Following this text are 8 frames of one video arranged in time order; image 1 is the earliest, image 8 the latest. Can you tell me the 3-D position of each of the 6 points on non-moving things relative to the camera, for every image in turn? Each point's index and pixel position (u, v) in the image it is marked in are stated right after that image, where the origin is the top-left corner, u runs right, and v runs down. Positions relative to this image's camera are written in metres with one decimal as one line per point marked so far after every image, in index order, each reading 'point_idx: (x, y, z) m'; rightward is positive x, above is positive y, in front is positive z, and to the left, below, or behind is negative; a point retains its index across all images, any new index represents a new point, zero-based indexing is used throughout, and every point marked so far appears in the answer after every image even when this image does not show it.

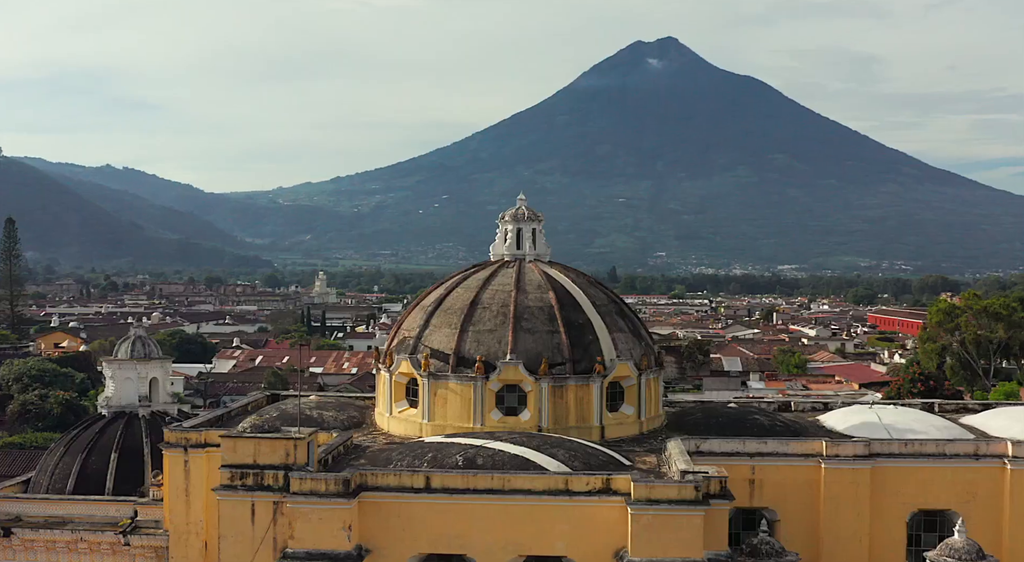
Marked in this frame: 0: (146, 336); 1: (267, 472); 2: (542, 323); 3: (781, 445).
0: (-5.3, -0.8, +15.1) m
1: (-2.3, -1.8, +9.9) m
2: (+0.3, -0.5, +12.6) m
3: (+3.0, -1.9, +11.9) m
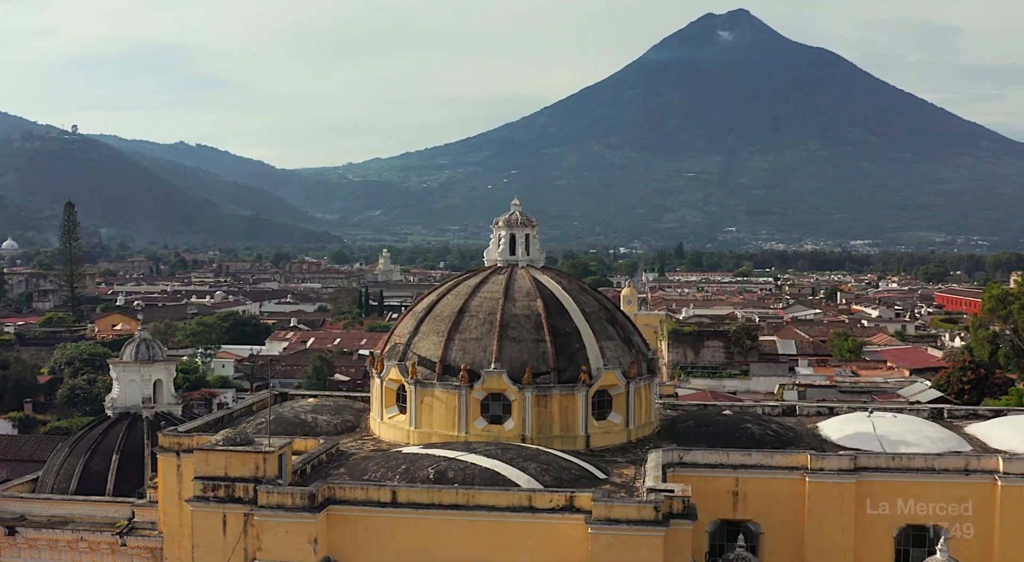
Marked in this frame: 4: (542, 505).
0: (-5.3, -0.9, +15.5) m
1: (-2.6, -1.9, +10.1) m
2: (+0.2, -0.6, +12.6) m
3: (+2.8, -2.0, +11.8) m
4: (+0.3, -2.1, +9.8) m
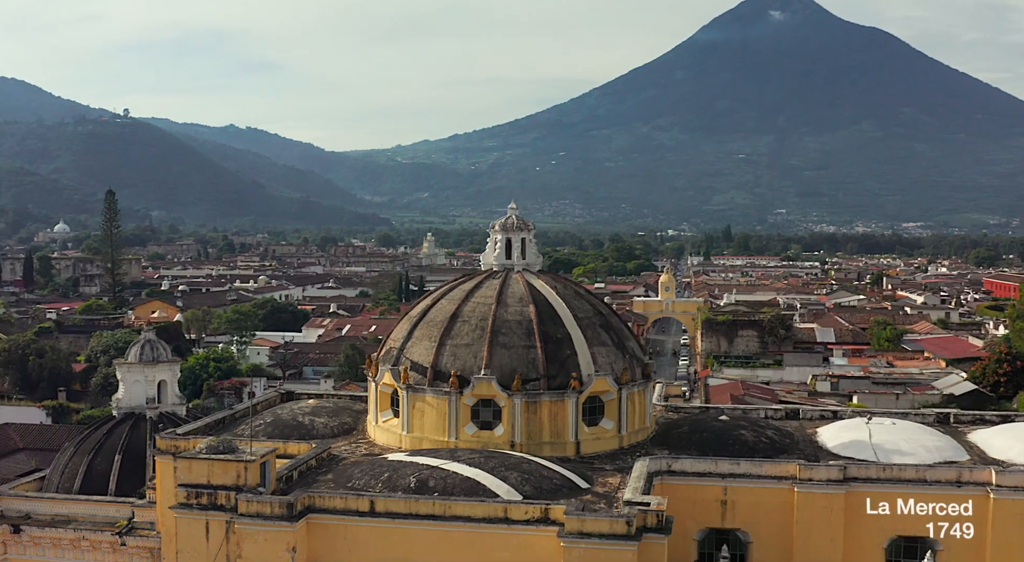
0: (-5.3, -0.9, +15.7) m
1: (-2.8, -2.0, +10.2) m
2: (+0.1, -0.7, +12.6) m
3: (+2.7, -2.1, +11.7) m
4: (0.0, -2.2, +9.8) m
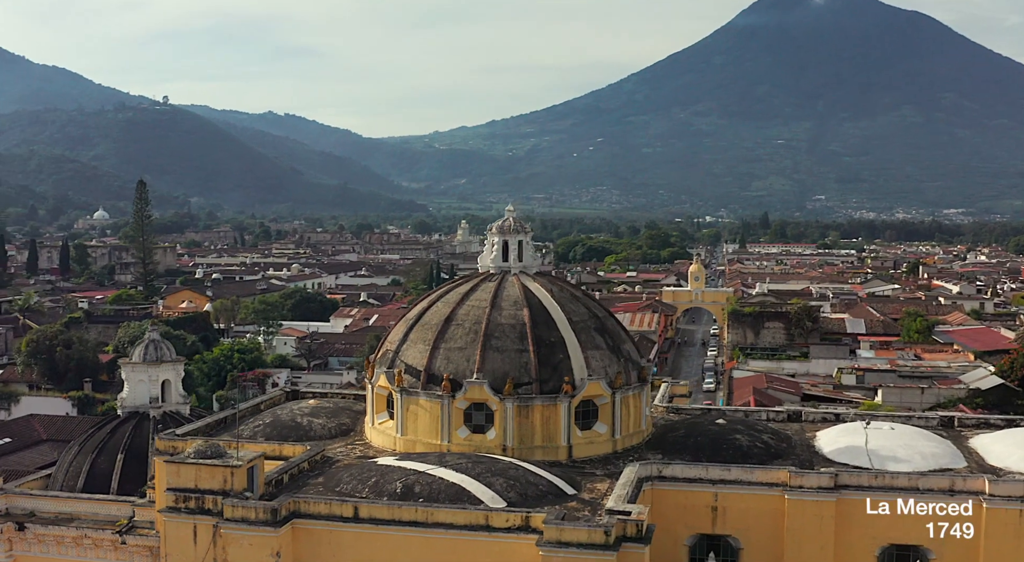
0: (-5.3, -0.9, +15.9) m
1: (-3.0, -2.1, +10.3) m
2: (0.0, -0.7, +12.6) m
3: (+2.5, -2.1, +11.6) m
4: (-0.1, -2.3, +9.8) m
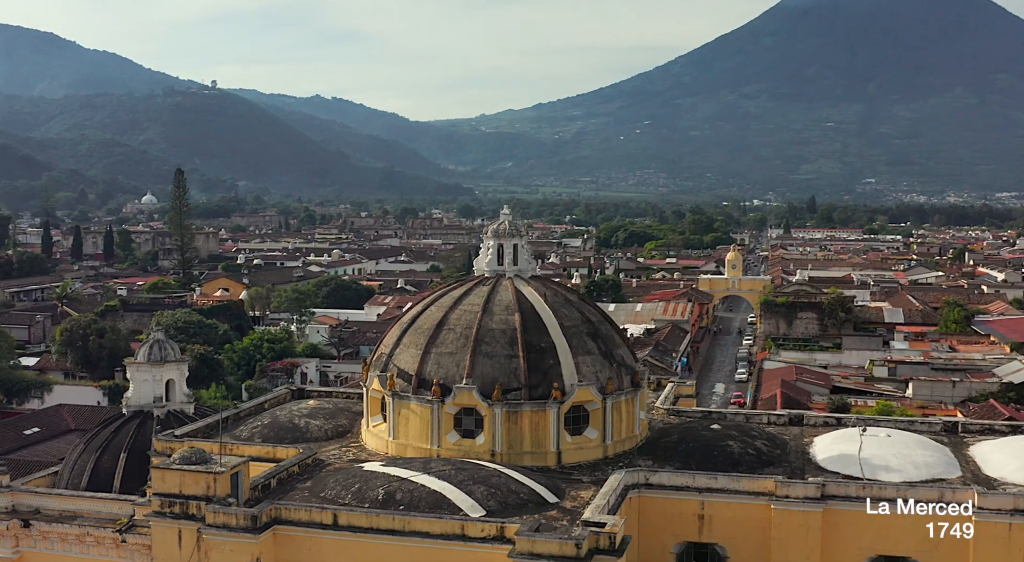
0: (-5.3, -0.9, +16.1) m
1: (-3.2, -2.2, +10.5) m
2: (-0.1, -0.8, +12.6) m
3: (+2.4, -2.2, +11.6) m
4: (-0.4, -2.4, +9.9) m
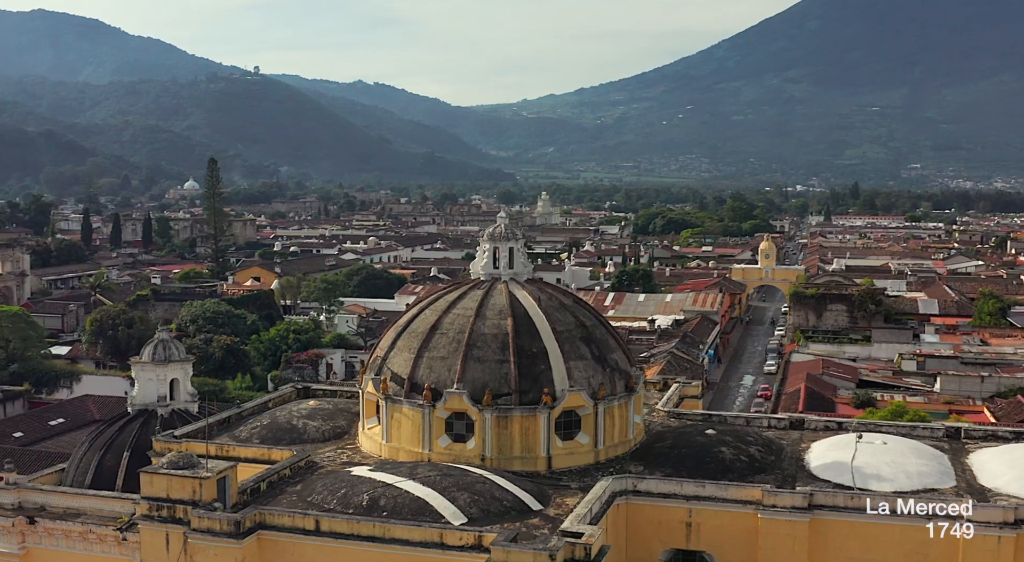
0: (-5.3, -0.9, +16.3) m
1: (-3.4, -2.3, +10.7) m
2: (-0.2, -0.8, +12.6) m
3: (+2.2, -2.3, +11.5) m
4: (-0.6, -2.4, +9.9) m
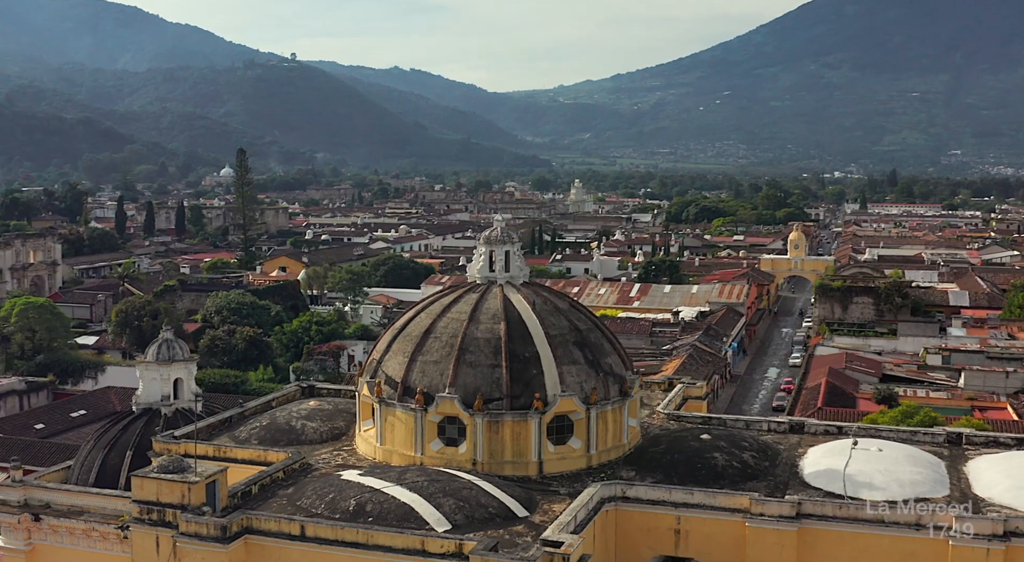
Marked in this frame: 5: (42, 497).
0: (-5.2, -0.9, +16.5) m
1: (-3.5, -2.3, +10.8) m
2: (-0.3, -0.9, +12.7) m
3: (+2.1, -2.4, +11.5) m
4: (-0.7, -2.5, +10.0) m
5: (-6.5, -3.0, +14.7) m
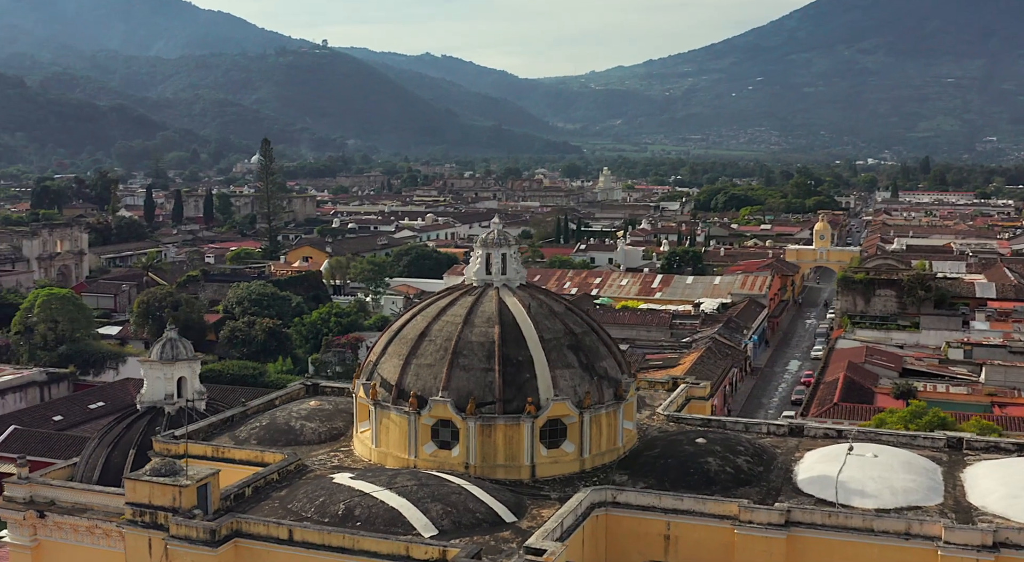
0: (-5.2, -0.9, +16.7) m
1: (-3.7, -2.4, +10.9) m
2: (-0.4, -0.9, +12.7) m
3: (+2.0, -2.4, +11.5) m
4: (-0.9, -2.6, +10.1) m
5: (-6.6, -3.0, +14.9) m
